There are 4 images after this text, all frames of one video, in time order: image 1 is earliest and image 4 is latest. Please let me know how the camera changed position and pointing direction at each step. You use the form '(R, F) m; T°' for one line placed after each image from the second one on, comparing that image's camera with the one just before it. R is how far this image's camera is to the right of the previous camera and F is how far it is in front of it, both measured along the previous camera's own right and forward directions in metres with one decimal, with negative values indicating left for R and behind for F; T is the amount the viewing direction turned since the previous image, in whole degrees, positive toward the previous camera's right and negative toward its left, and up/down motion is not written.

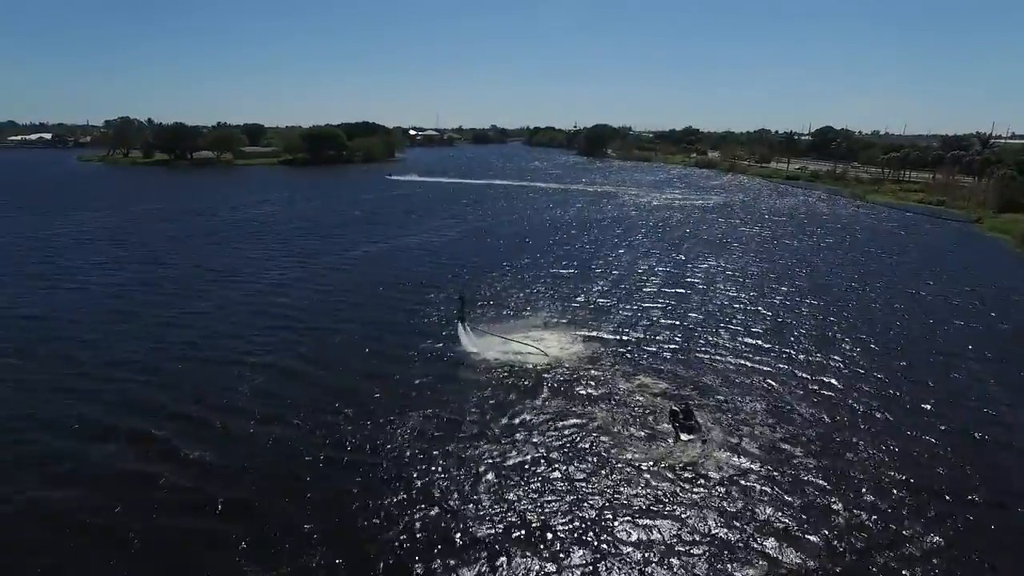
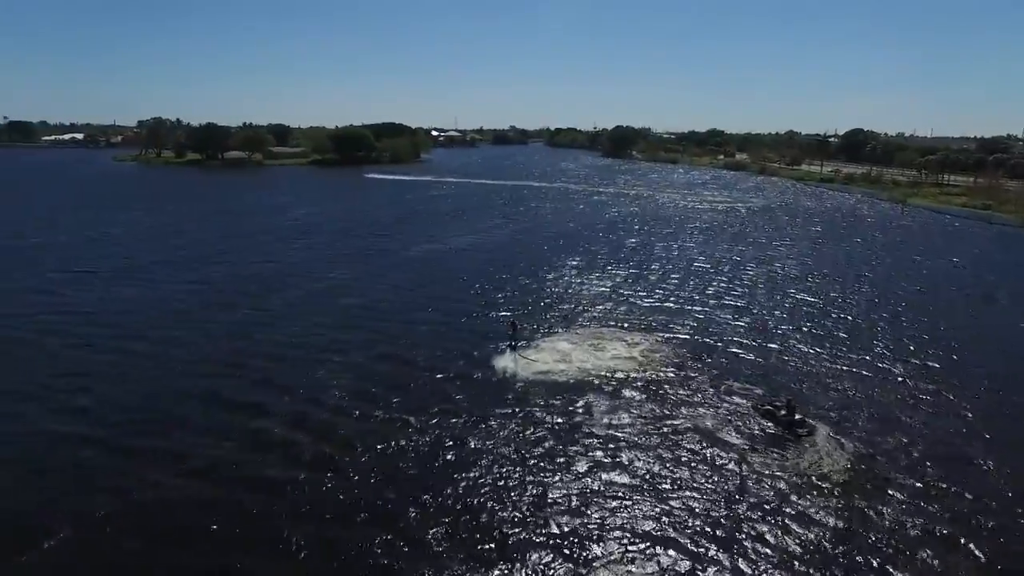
(-3.8, -0.3) m; -1°
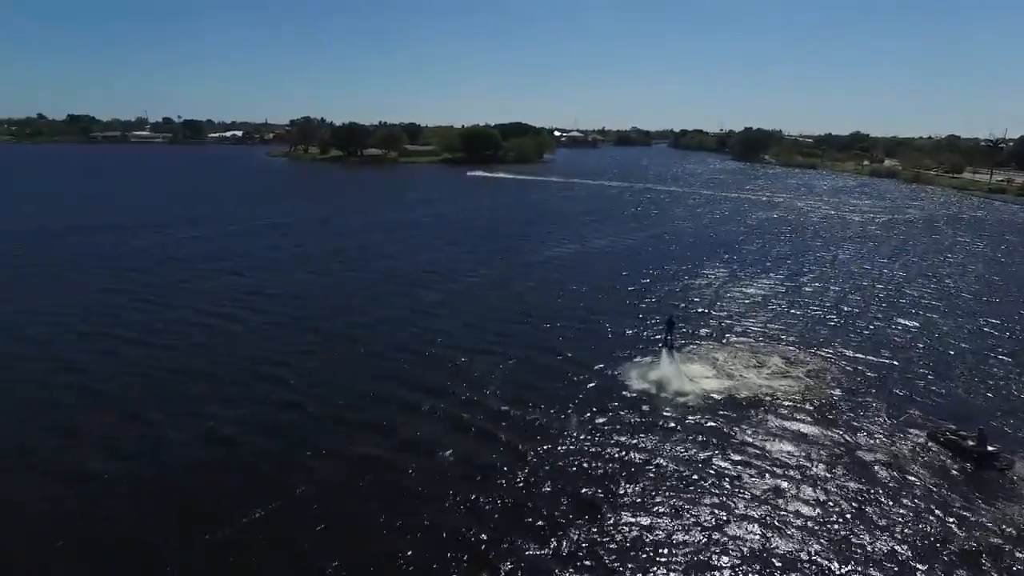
(-2.8, -1.0) m; -10°
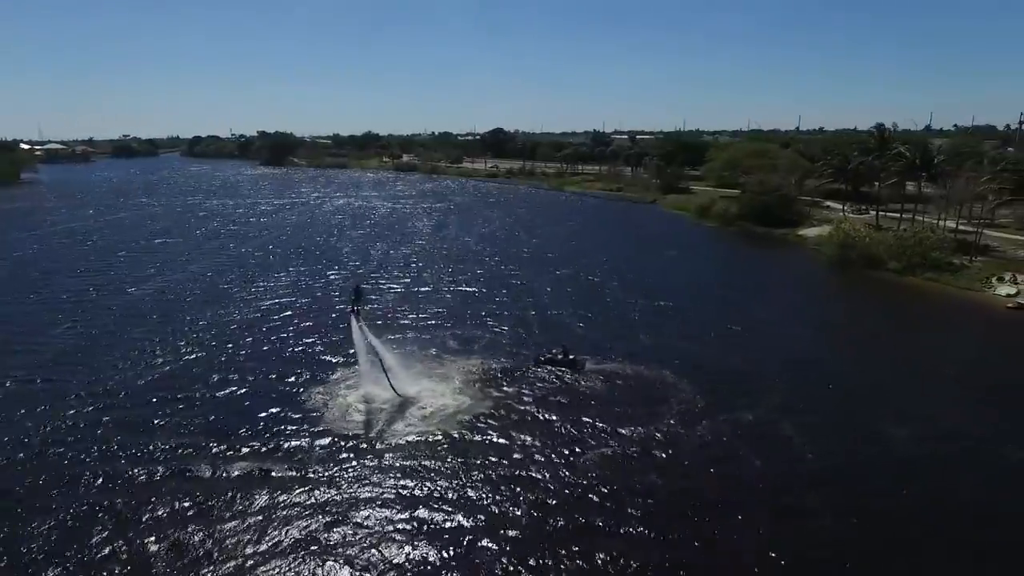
(-7.0, +4.0) m; +40°
